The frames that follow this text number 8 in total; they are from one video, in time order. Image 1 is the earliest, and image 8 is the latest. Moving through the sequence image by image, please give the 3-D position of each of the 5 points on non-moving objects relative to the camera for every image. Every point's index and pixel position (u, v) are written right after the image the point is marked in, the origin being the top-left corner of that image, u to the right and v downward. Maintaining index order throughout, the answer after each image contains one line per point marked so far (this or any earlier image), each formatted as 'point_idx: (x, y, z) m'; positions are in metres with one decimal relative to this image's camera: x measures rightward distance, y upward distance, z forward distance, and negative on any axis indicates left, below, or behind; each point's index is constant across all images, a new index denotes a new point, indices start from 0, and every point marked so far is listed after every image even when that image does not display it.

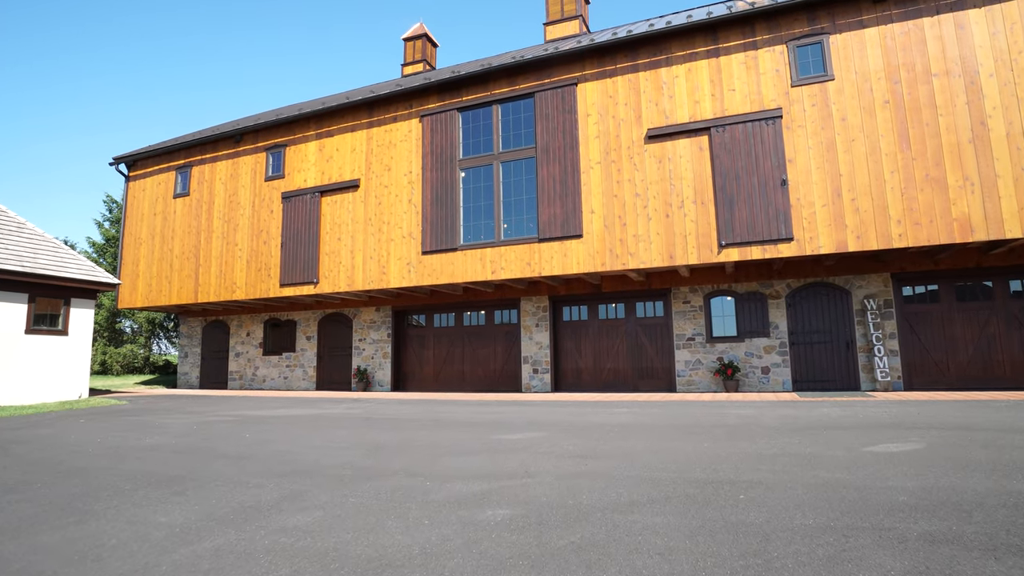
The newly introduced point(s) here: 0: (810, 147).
0: (+5.0, +2.4, +11.2) m
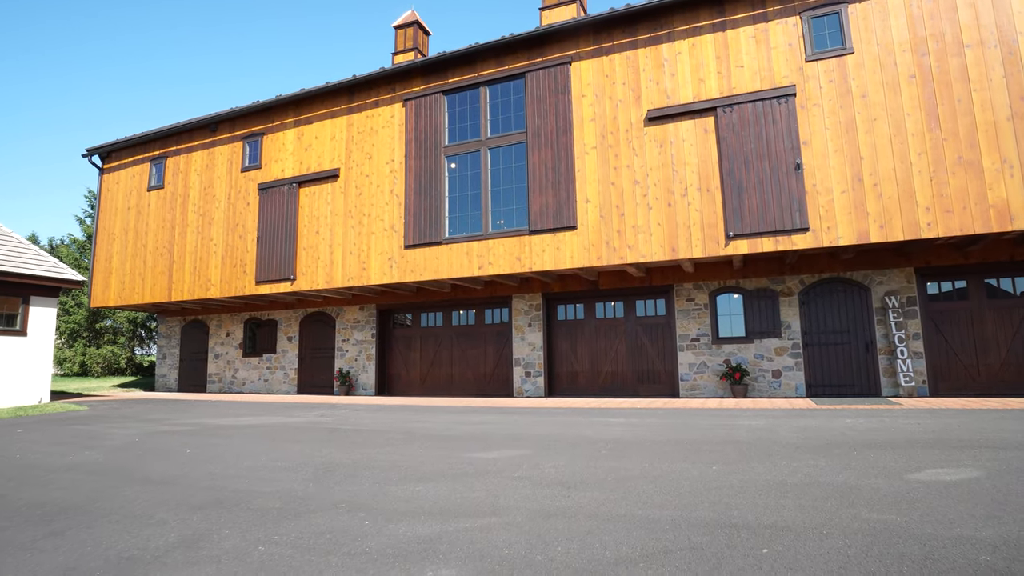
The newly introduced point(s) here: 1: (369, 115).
0: (+4.8, +2.5, +10.1) m
1: (-3.1, +3.8, +14.4) m
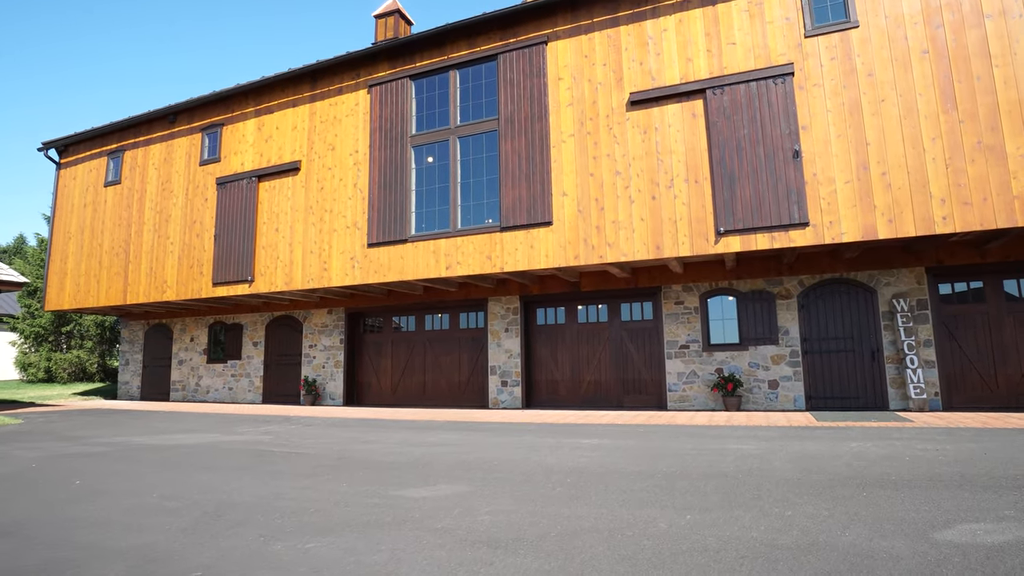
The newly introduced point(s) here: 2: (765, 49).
0: (+4.3, +2.4, +9.0) m
1: (-3.6, +3.7, +13.3) m
2: (+3.7, +3.5, +9.5) m
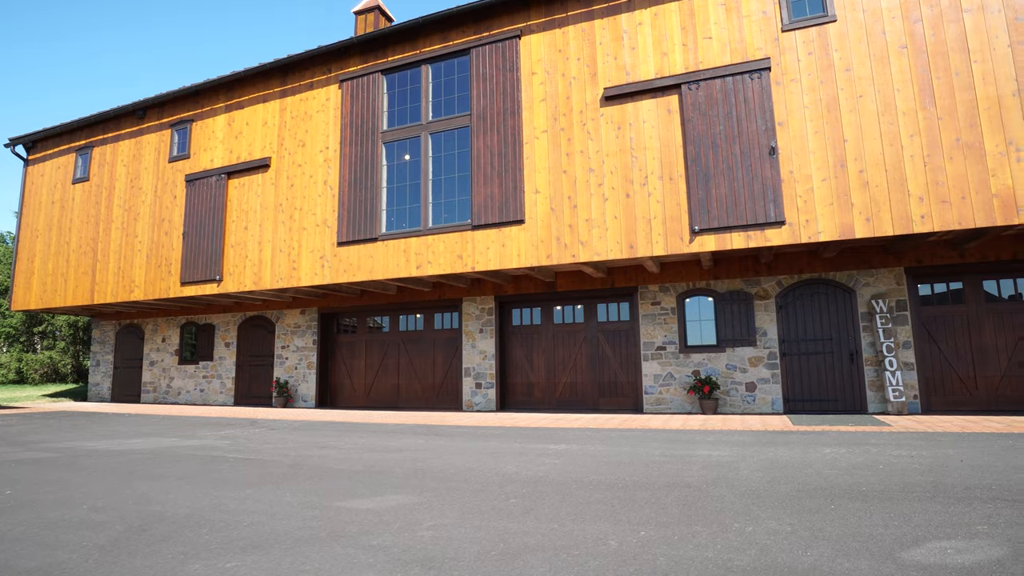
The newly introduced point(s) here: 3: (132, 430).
0: (+3.9, +2.4, +8.8) m
1: (-4.1, +3.7, +12.9) m
2: (+3.2, +3.5, +9.3) m
3: (-6.1, -2.3, +10.6) m
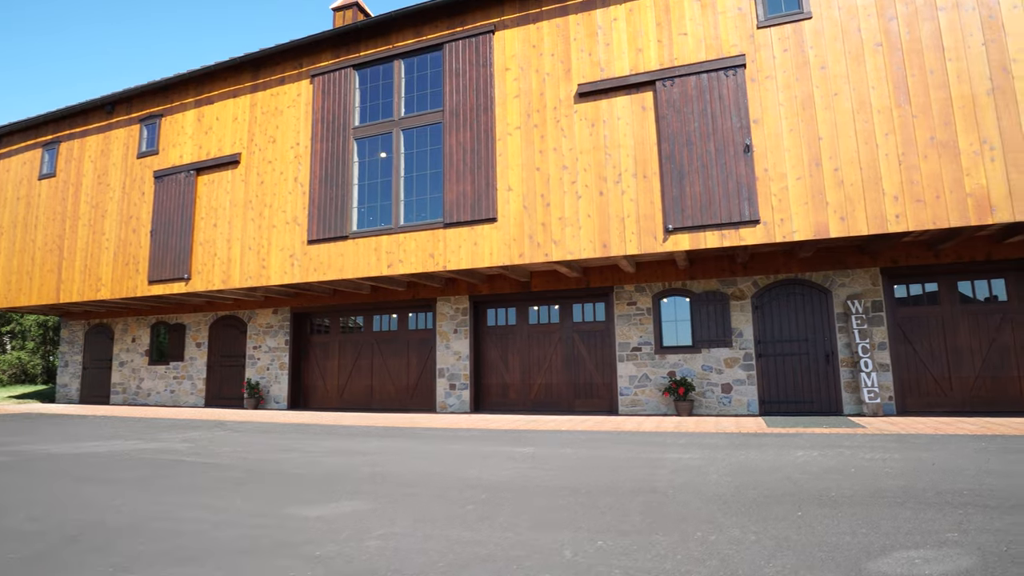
0: (+3.5, +2.4, +8.7) m
1: (-4.6, +3.8, +12.6) m
2: (+2.9, +3.5, +9.2) m
3: (-6.5, -2.3, +10.3) m
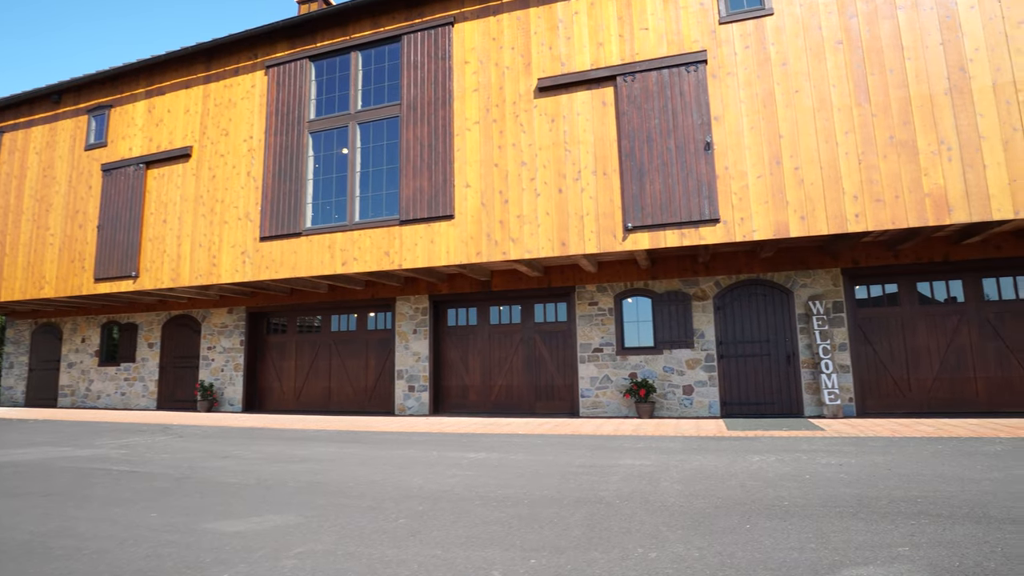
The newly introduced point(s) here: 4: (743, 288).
0: (+3.0, +2.4, +8.5) m
1: (-5.3, +3.8, +12.2) m
2: (+2.3, +3.5, +9.0) m
3: (-7.2, -2.2, +9.7) m
4: (+3.6, 0.0, +10.3) m
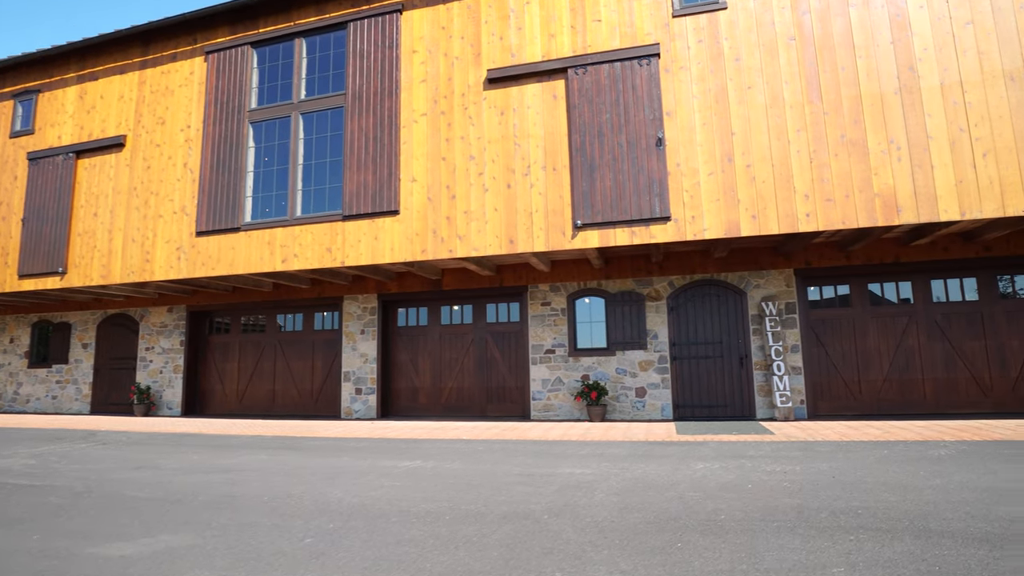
0: (+2.3, +2.4, +8.3) m
1: (-6.1, +3.8, +11.6) m
2: (+1.6, +3.5, +8.7) m
3: (-7.9, -2.2, +9.0) m
4: (+2.8, 0.0, +10.1) m
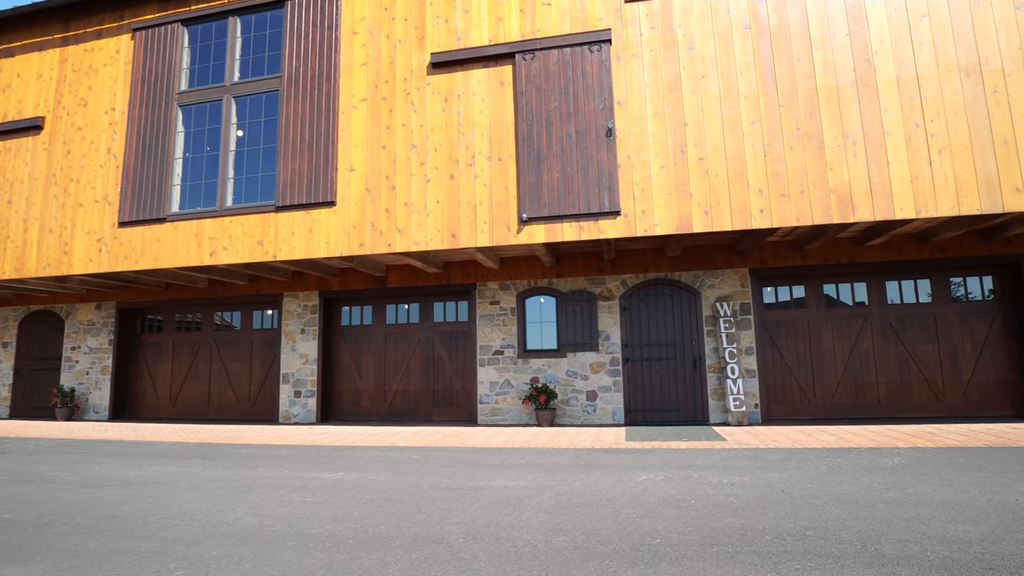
0: (+1.6, +2.4, +7.9) m
1: (-6.9, +3.9, +10.8) m
2: (+0.9, +3.5, +8.3) m
3: (-8.6, -2.1, +8.1) m
4: (+2.0, 0.0, +9.7) m
